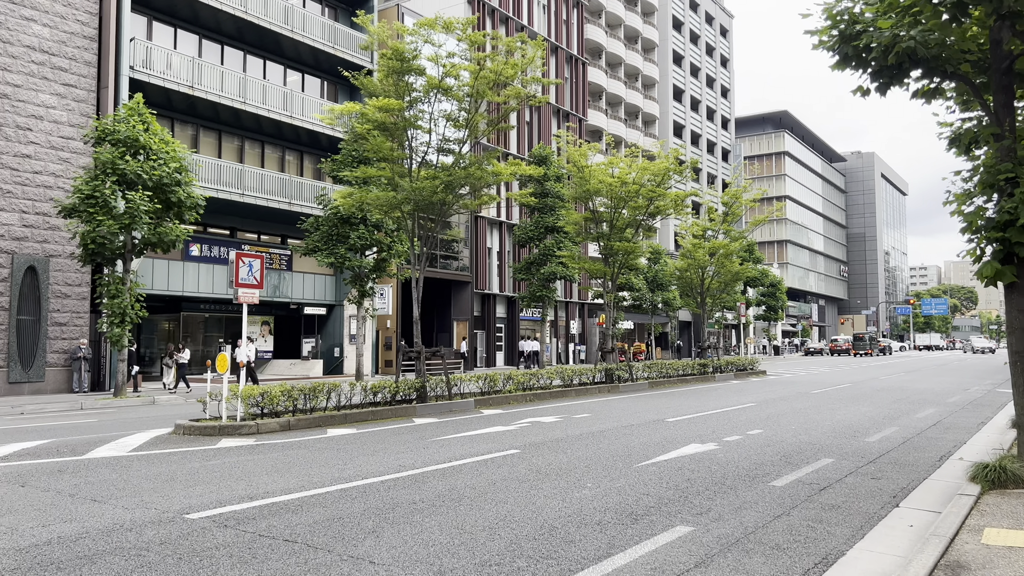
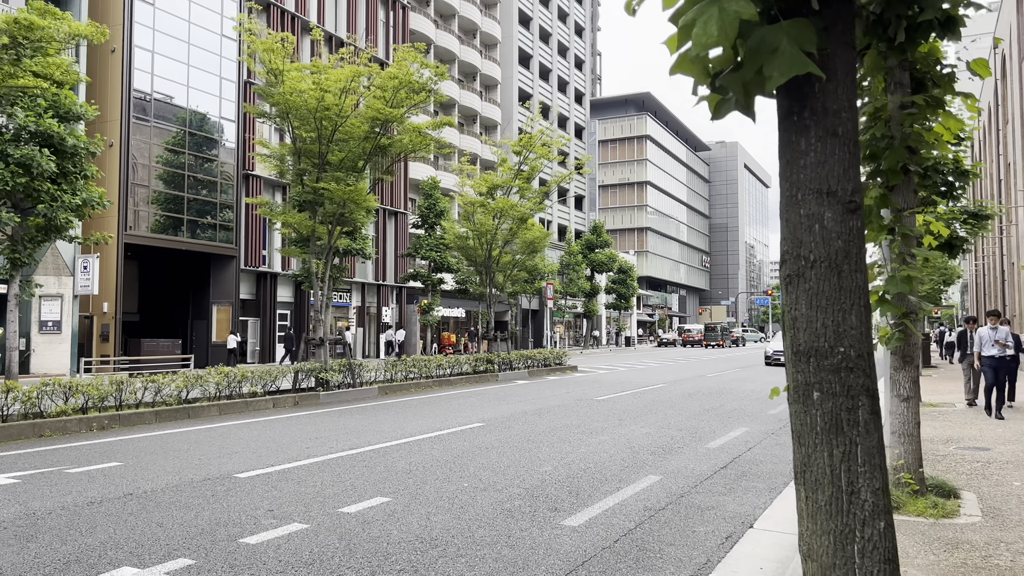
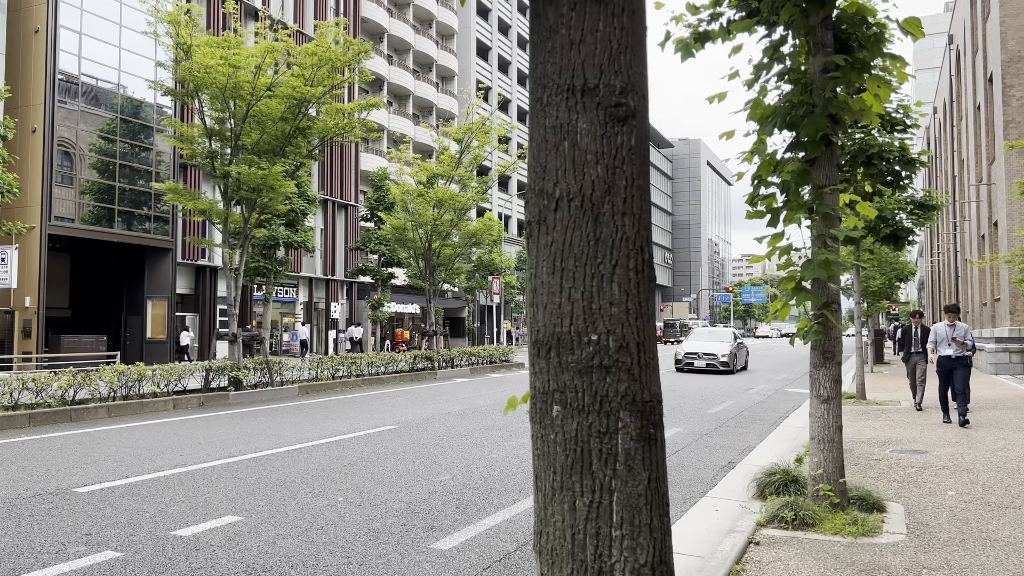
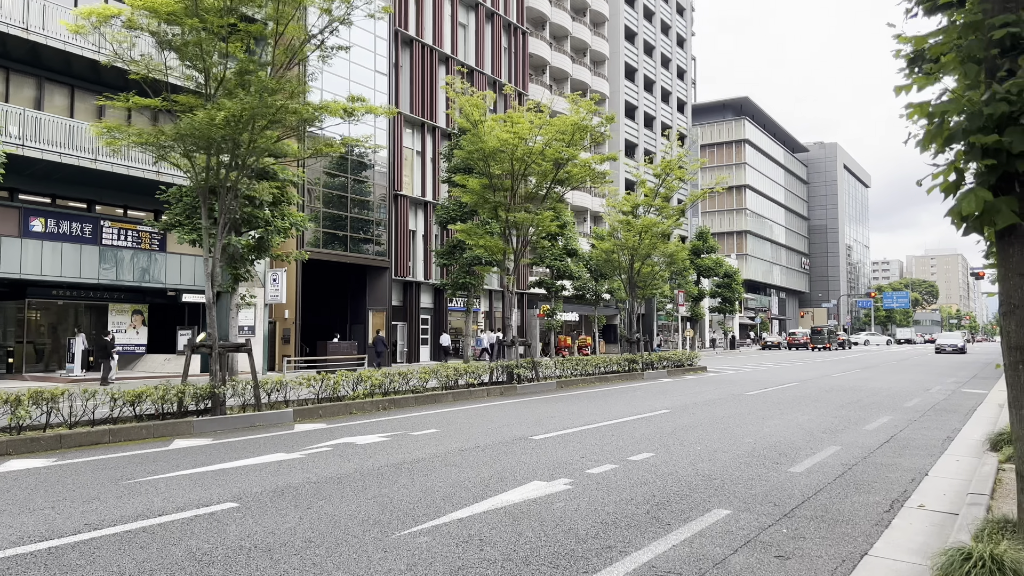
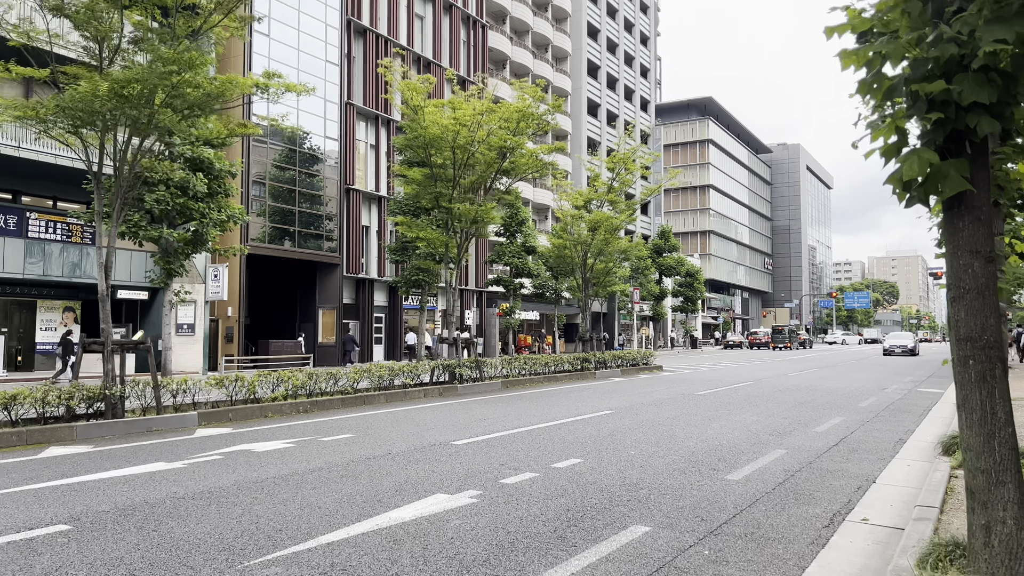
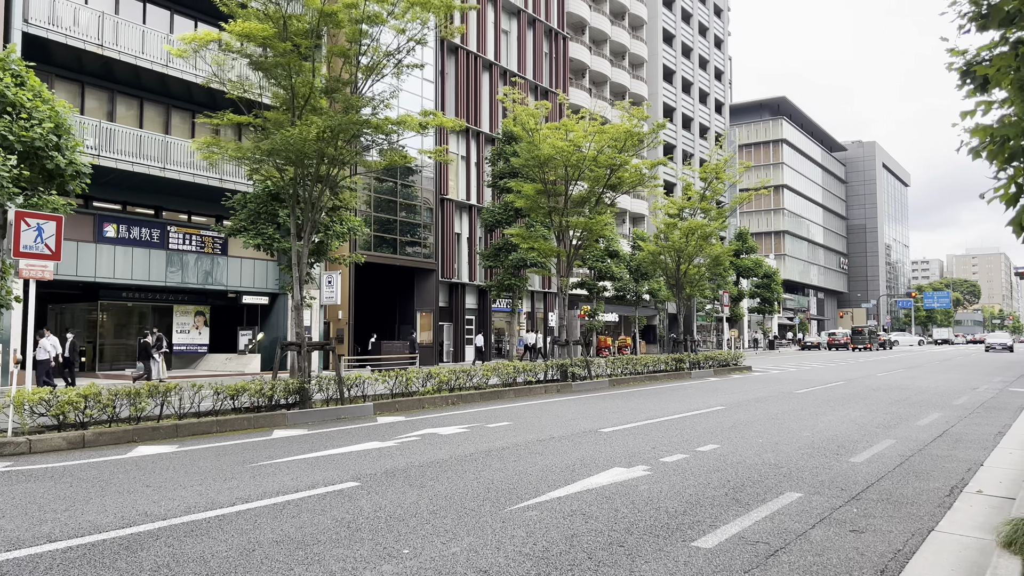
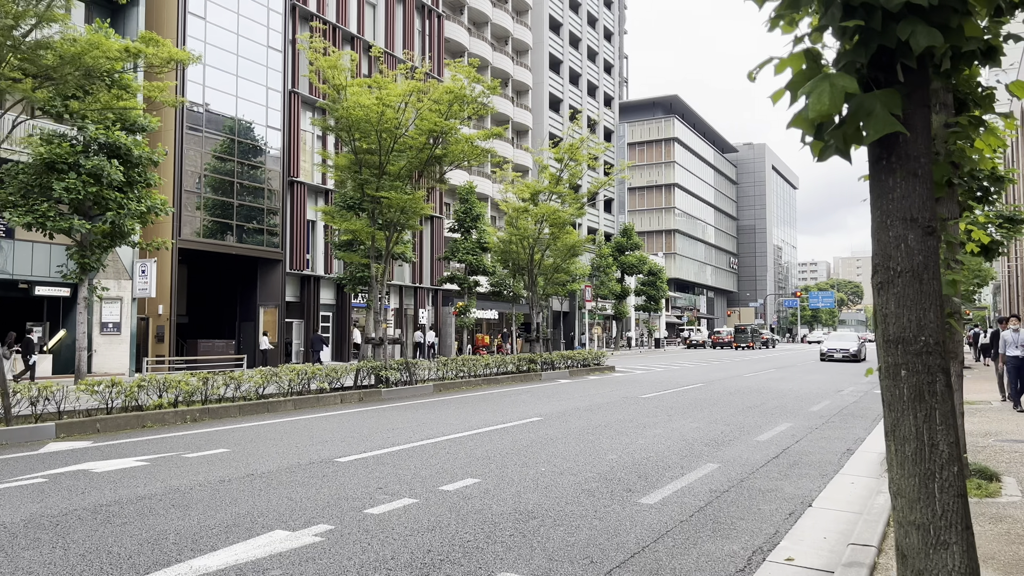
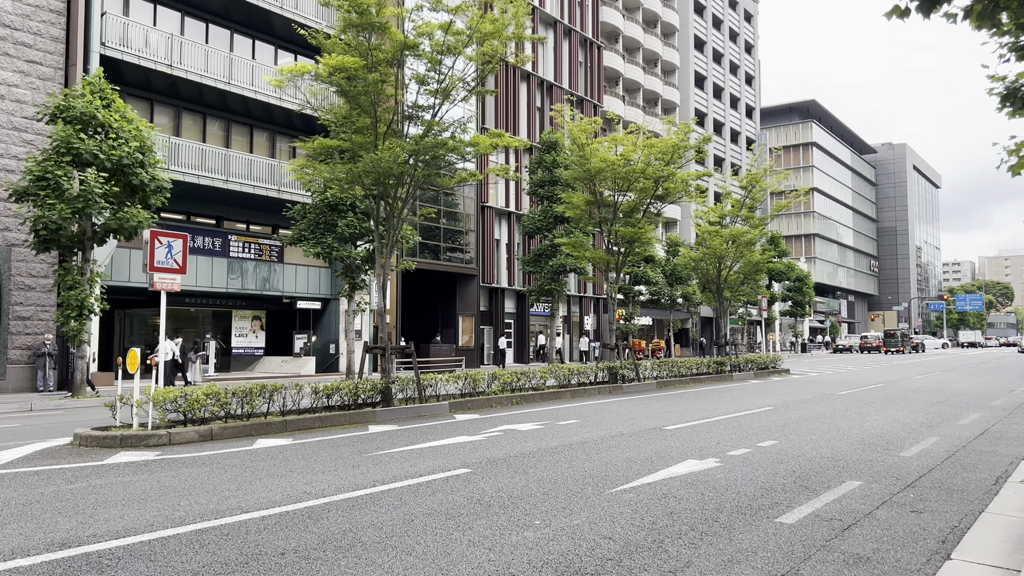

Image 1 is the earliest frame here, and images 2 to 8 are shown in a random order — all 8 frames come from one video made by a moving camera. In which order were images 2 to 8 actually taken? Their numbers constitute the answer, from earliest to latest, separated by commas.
8, 6, 4, 5, 7, 2, 3
